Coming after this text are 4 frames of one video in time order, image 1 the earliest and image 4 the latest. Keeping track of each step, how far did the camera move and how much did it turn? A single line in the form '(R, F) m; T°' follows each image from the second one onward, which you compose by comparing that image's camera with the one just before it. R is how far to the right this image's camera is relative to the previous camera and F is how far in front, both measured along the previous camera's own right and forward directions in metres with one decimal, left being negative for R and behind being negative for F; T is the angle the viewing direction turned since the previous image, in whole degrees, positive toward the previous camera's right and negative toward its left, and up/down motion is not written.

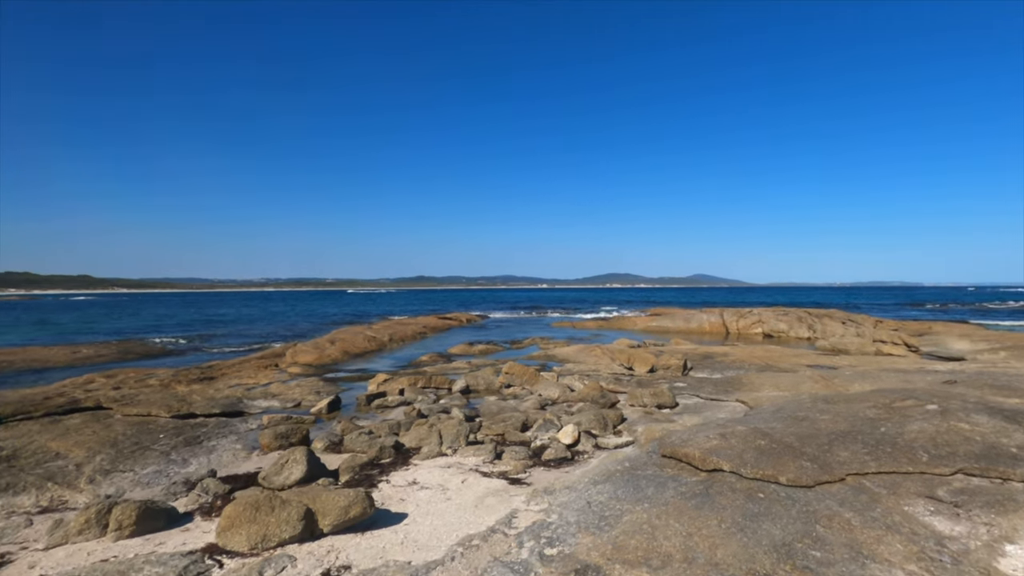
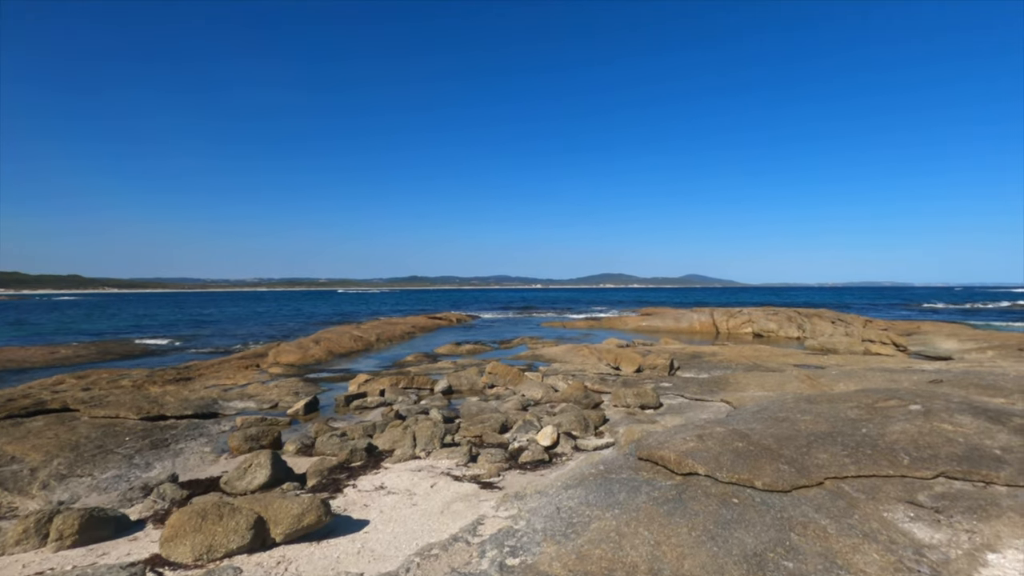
(+0.4, +0.3) m; +1°
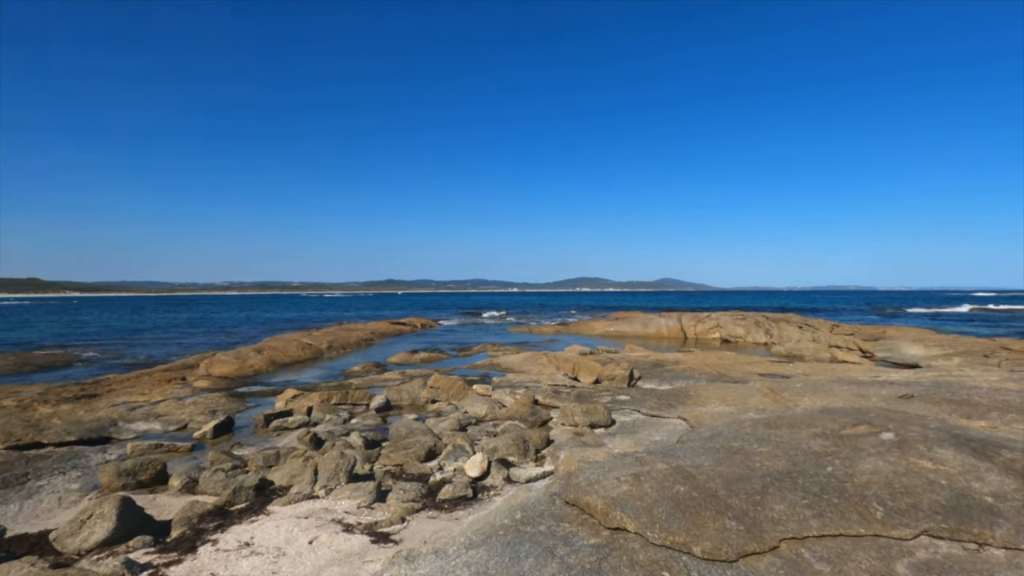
(+1.0, +1.5) m; +3°
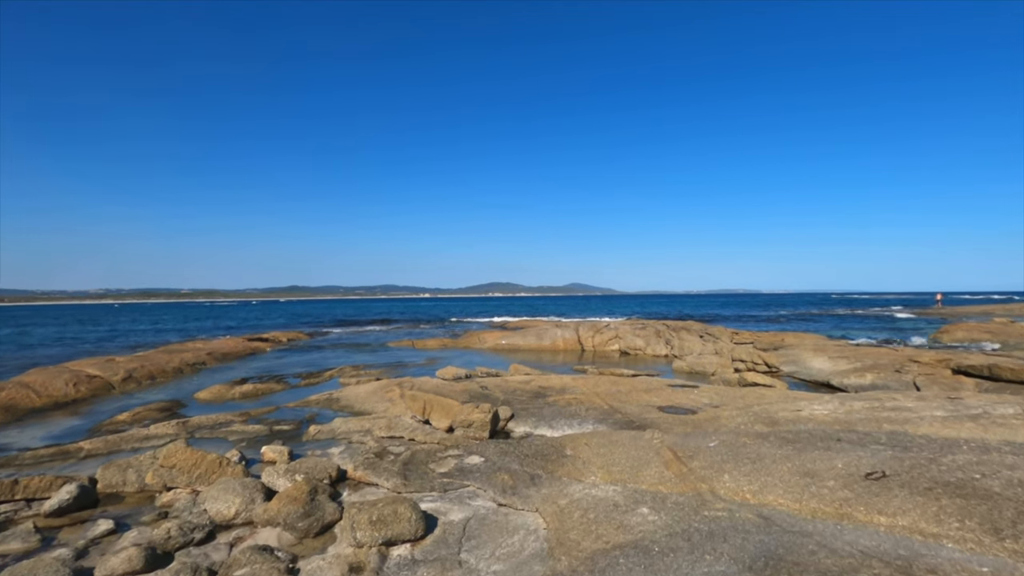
(+2.6, +5.4) m; +9°
